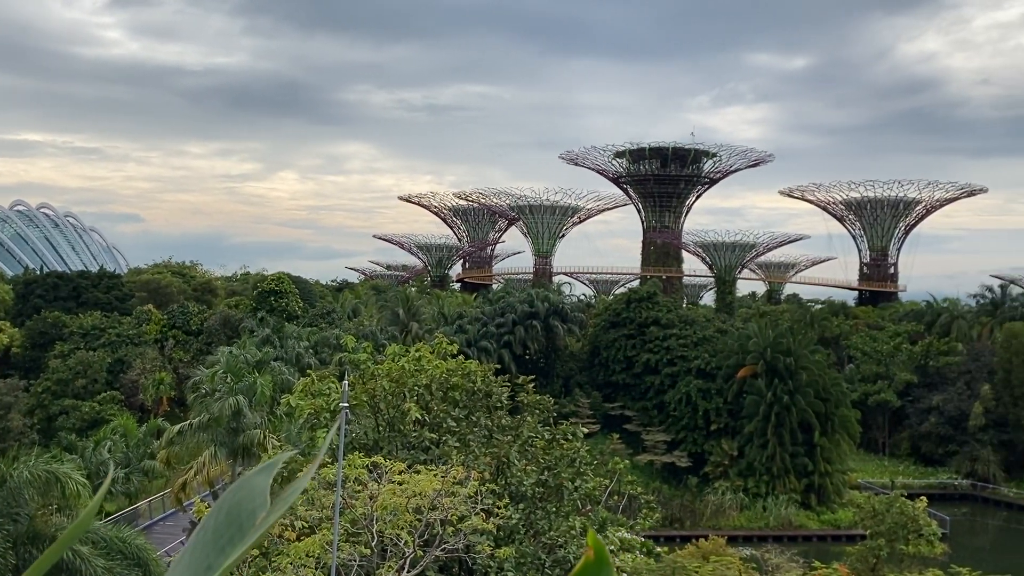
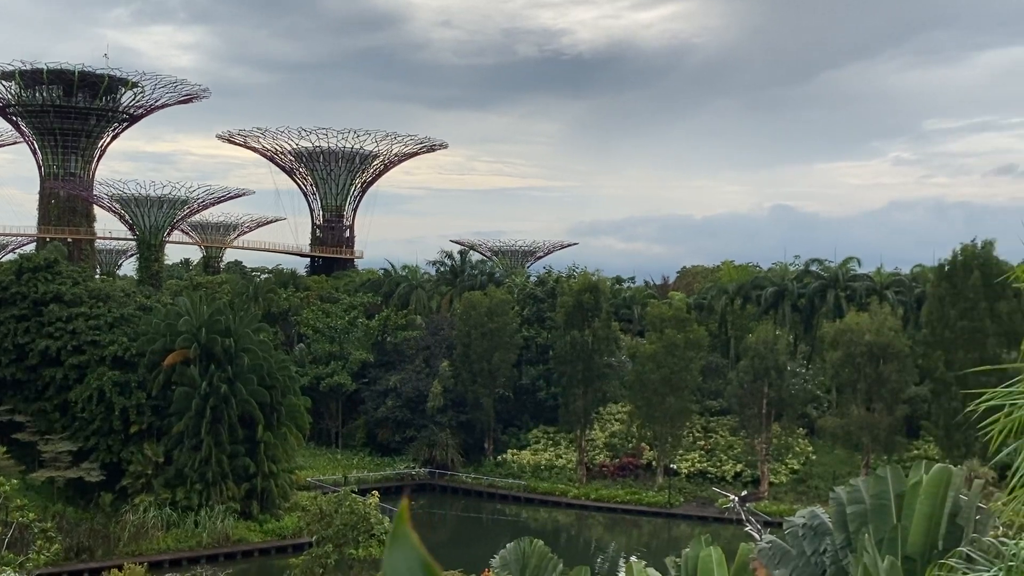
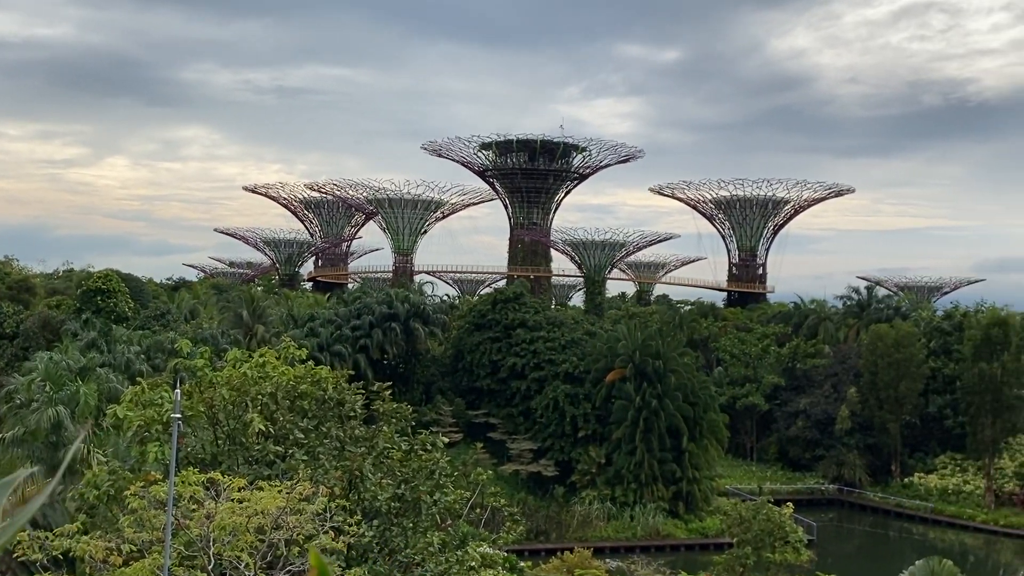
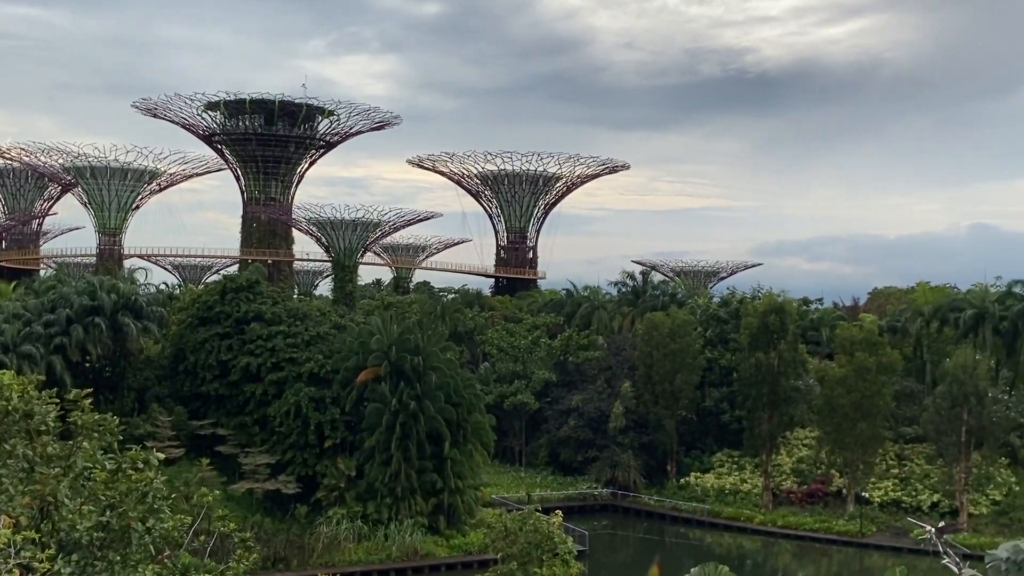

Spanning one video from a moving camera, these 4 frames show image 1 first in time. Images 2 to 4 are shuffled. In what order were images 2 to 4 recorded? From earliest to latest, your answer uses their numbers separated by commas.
3, 4, 2
